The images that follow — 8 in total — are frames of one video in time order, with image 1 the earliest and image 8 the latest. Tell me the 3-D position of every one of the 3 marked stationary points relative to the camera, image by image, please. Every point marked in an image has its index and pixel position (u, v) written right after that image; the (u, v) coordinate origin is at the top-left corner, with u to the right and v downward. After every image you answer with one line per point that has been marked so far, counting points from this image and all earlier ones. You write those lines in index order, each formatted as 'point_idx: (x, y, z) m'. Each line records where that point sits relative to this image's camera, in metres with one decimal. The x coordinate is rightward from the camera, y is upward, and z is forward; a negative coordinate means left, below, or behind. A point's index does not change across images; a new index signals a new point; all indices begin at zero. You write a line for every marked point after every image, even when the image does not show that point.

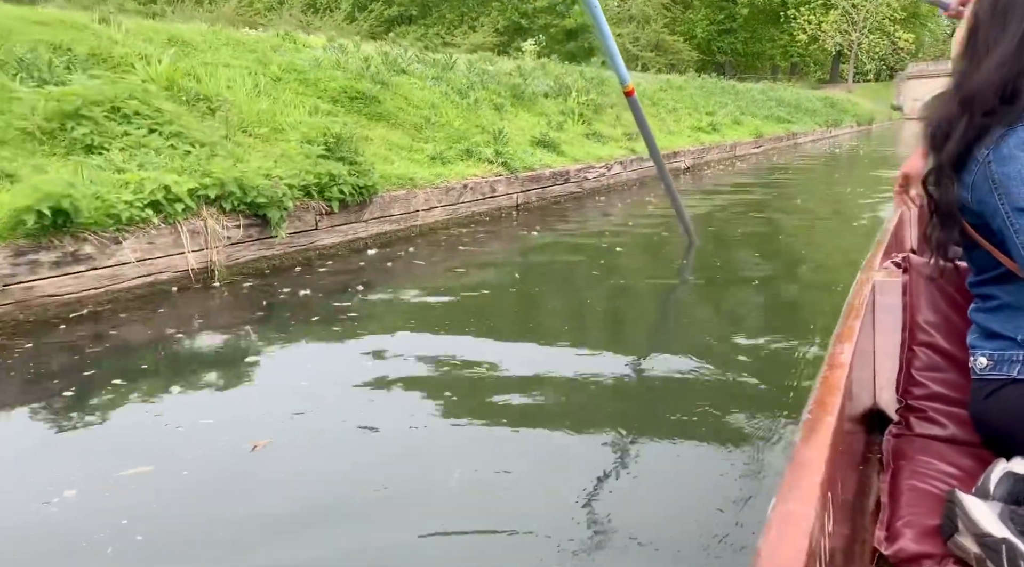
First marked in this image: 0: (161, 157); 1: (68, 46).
0: (-2.1, +0.8, +5.2) m
1: (-3.8, +2.0, +7.0) m
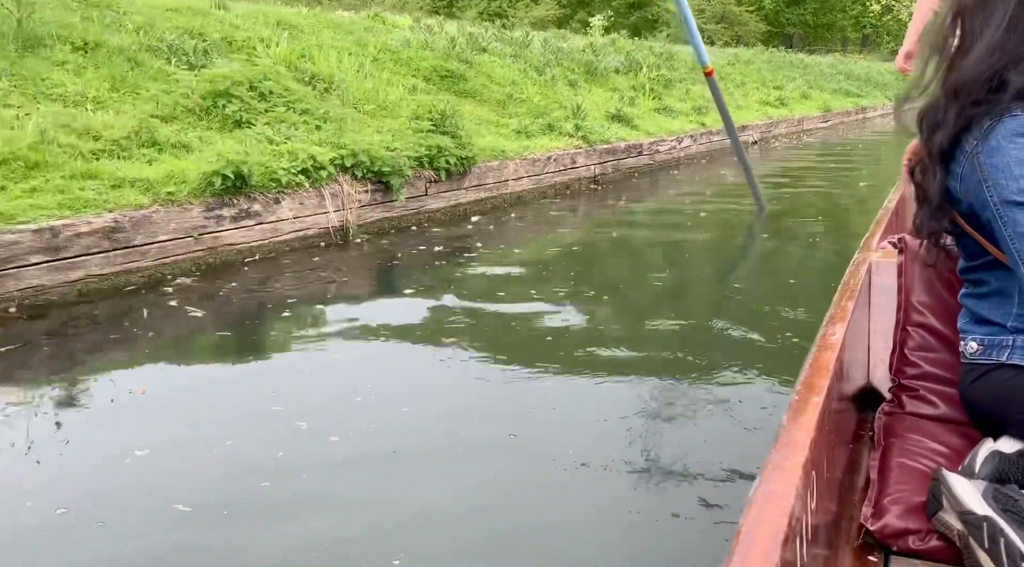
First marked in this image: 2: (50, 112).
0: (-1.5, +1.1, +6.0) m
1: (-3.0, +2.4, +7.9) m
2: (-2.9, +1.1, +5.2) m
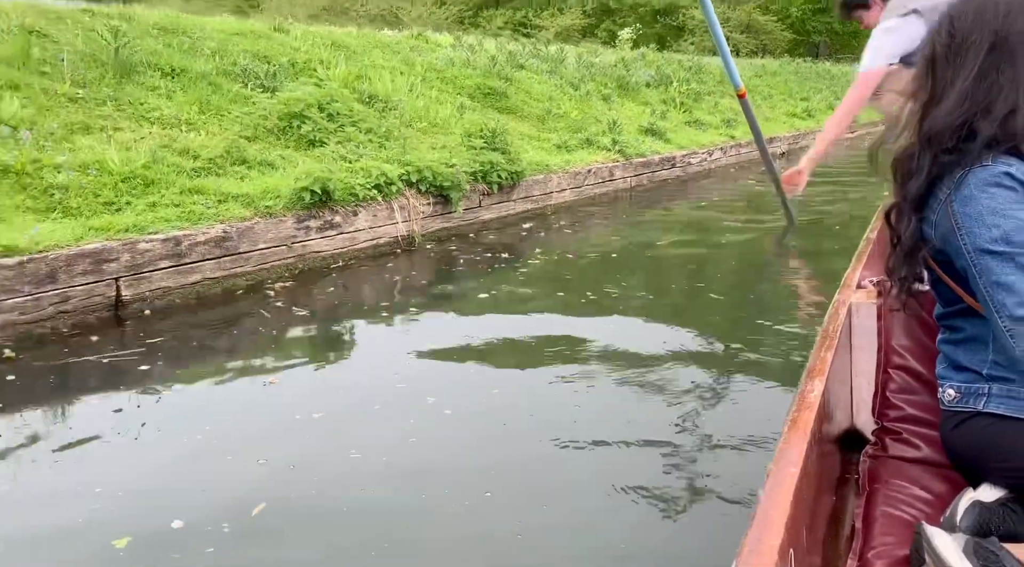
0: (-1.1, +1.1, +6.6) m
1: (-2.5, +2.4, +8.6) m
2: (-2.5, +1.0, +5.8) m
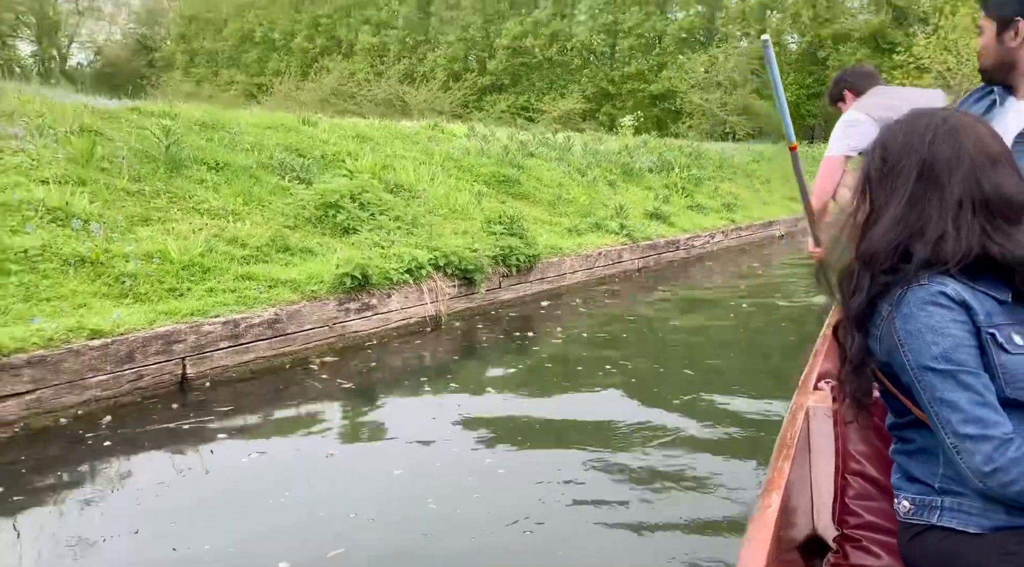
0: (-1.0, +0.4, +7.2) m
1: (-2.4, +1.5, +9.2) m
2: (-2.4, +0.4, +6.4) m
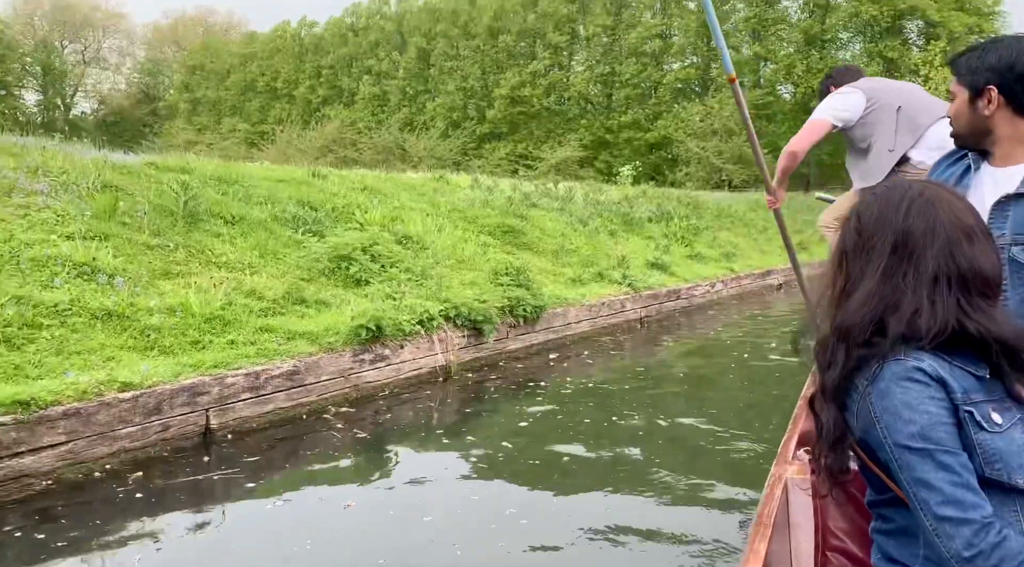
0: (-0.9, 0.0, +7.4) m
1: (-2.3, +0.9, +9.5) m
2: (-2.3, 0.0, +6.6) m
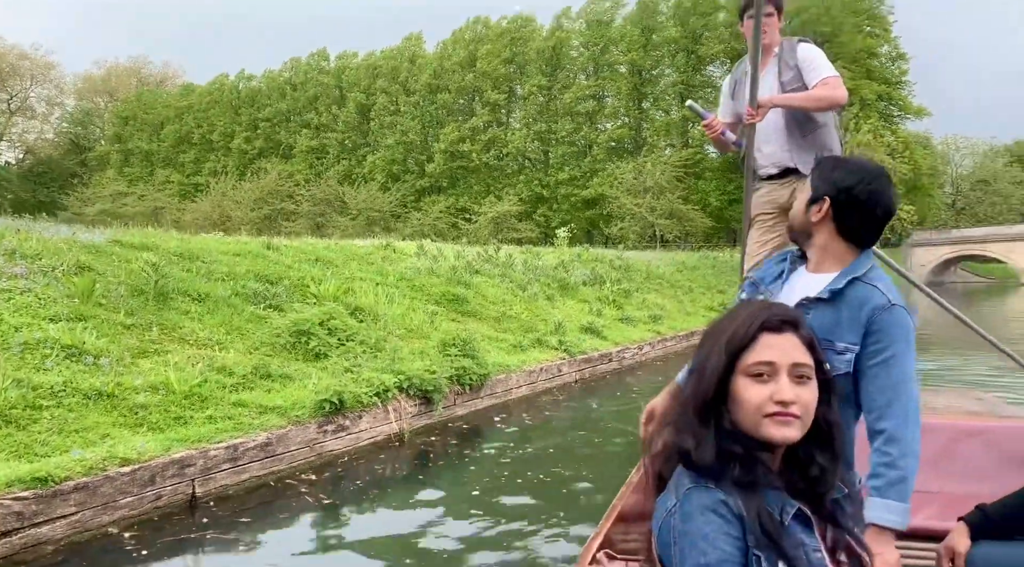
0: (-1.4, -0.8, +8.1) m
1: (-3.0, +0.1, +10.2) m
2: (-2.8, -0.6, +7.2) m
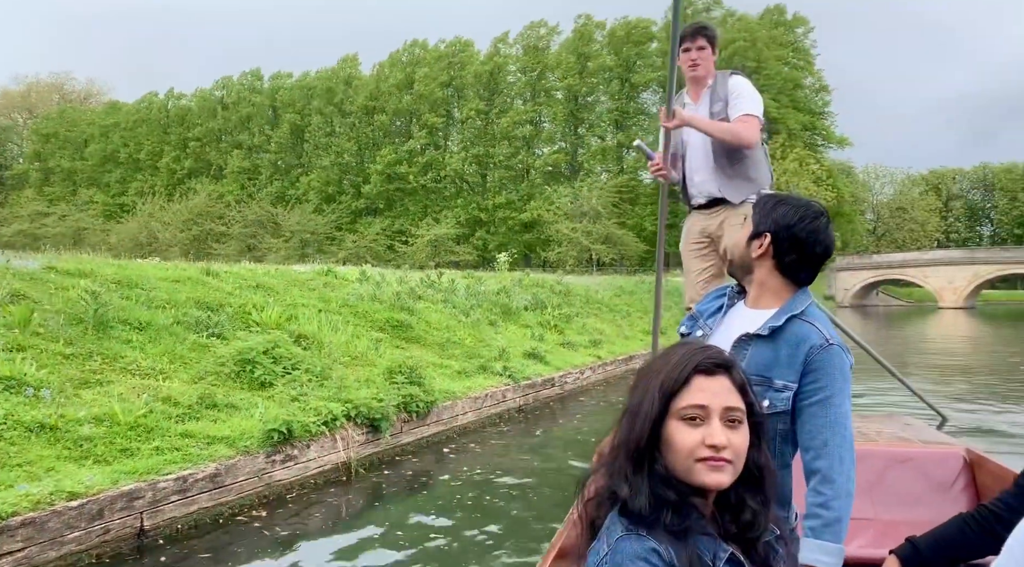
0: (-1.9, -1.0, +8.1) m
1: (-3.7, -0.2, +10.1) m
2: (-3.2, -0.9, +7.1) m
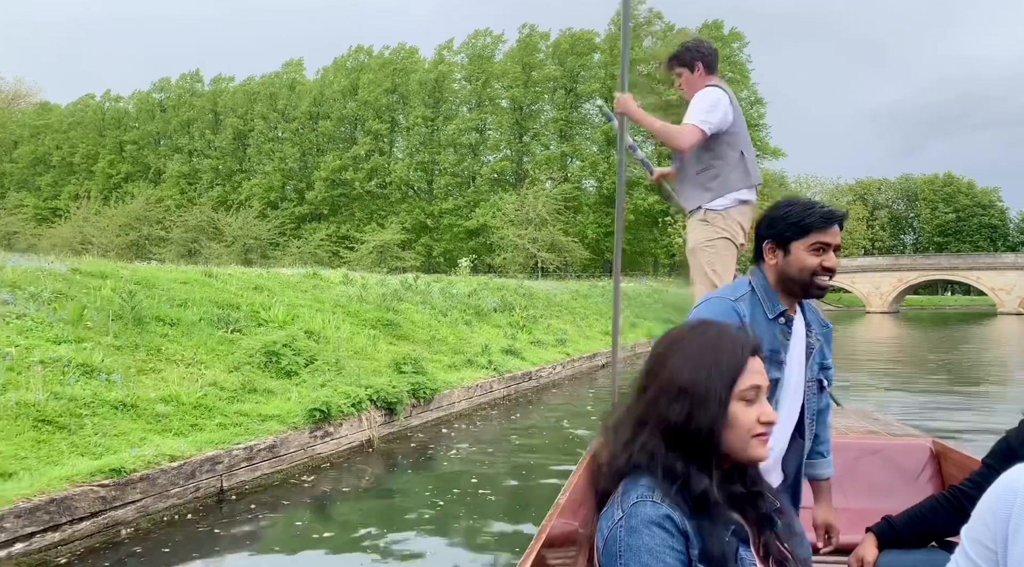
0: (-2.0, -1.0, +9.1) m
1: (-3.8, -0.3, +11.0) m
2: (-3.2, -0.9, +8.0) m
